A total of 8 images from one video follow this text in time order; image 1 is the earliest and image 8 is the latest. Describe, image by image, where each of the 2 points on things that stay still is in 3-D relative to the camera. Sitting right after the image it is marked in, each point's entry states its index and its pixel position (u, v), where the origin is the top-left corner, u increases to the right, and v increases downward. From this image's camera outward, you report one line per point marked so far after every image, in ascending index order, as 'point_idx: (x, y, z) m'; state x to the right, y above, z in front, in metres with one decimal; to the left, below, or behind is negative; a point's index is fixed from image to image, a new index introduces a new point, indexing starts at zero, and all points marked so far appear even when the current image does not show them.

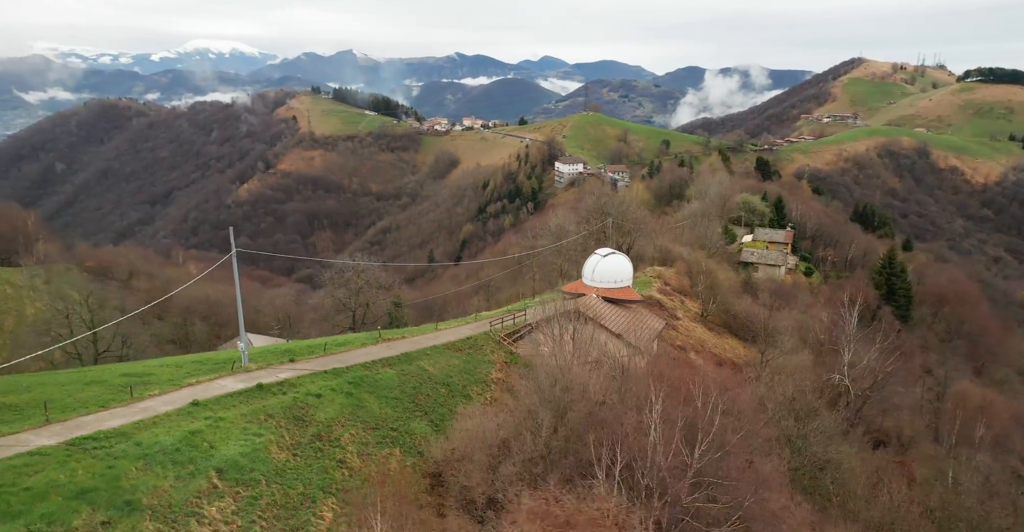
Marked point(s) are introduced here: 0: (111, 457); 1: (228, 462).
0: (-11.5, -5.4, +18.0) m
1: (-8.8, -6.1, +19.7) m
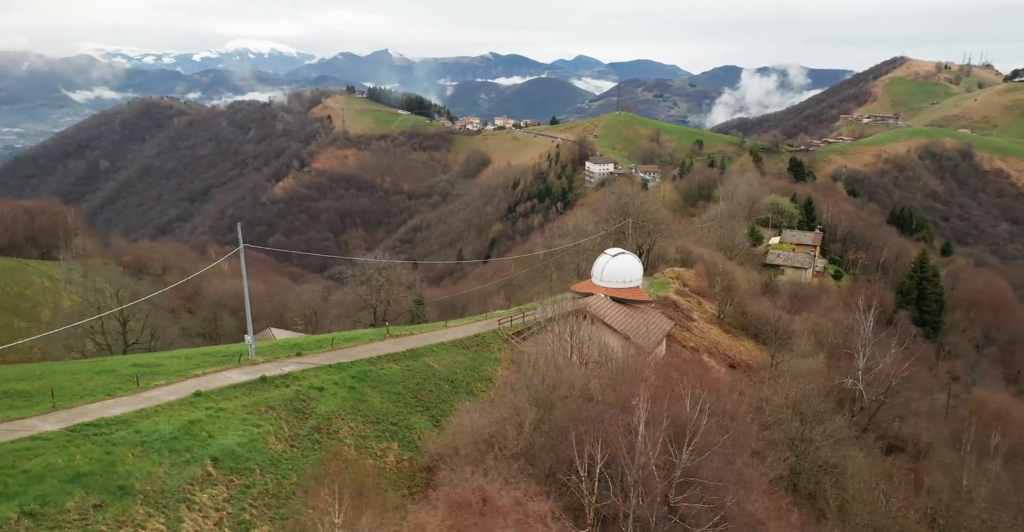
0: (-11.9, -5.2, +18.6) m
1: (-9.2, -5.9, +20.2) m
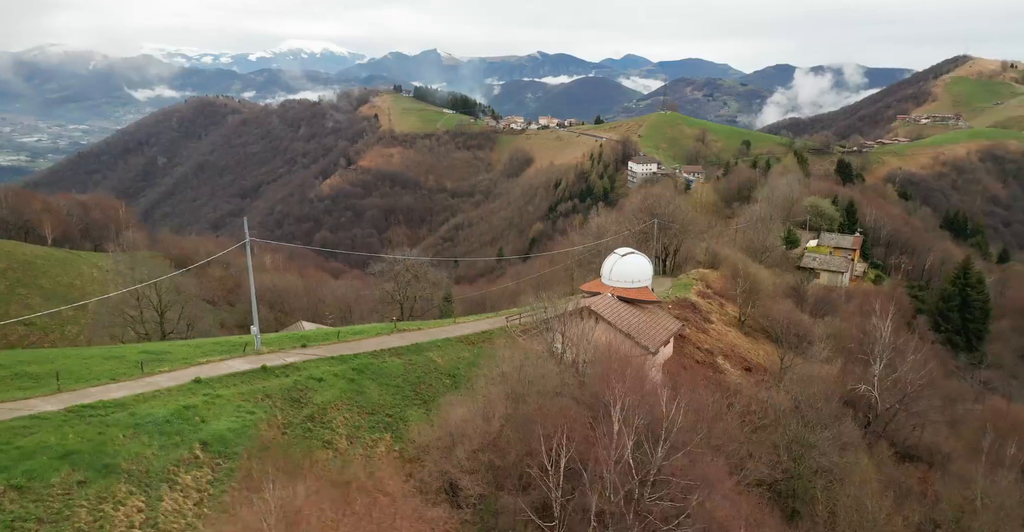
0: (-12.7, -4.9, +19.6) m
1: (-9.9, -5.7, +20.9) m
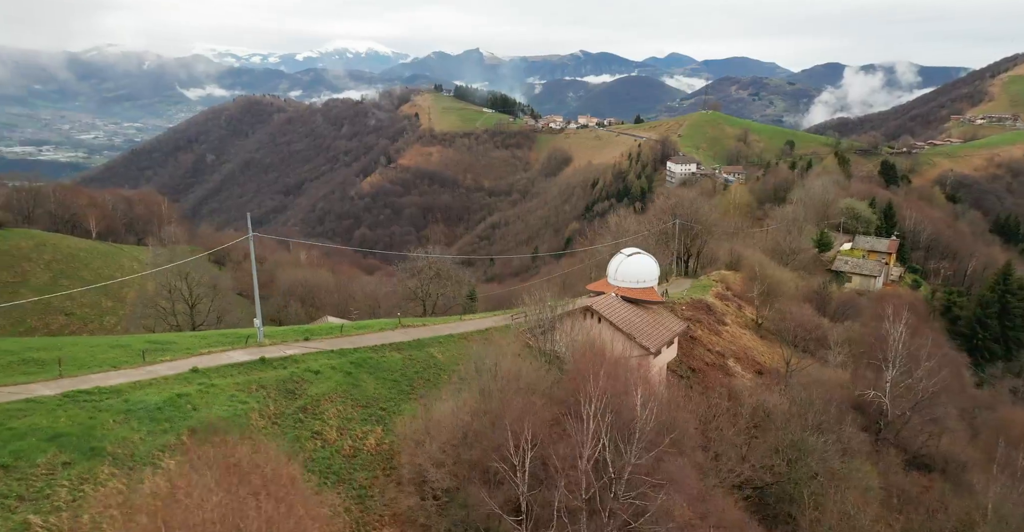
0: (-13.5, -4.6, +20.4) m
1: (-10.6, -5.4, +21.6) m
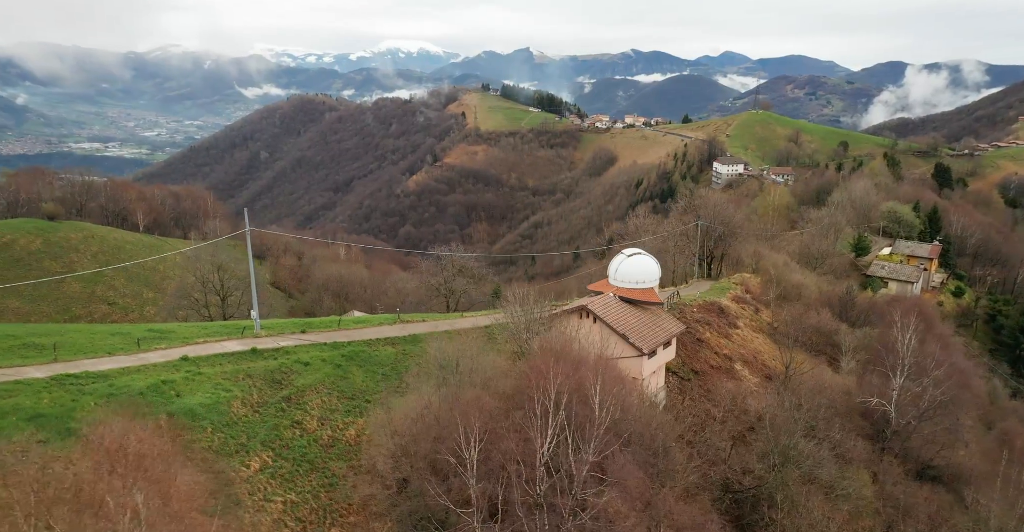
0: (-14.7, -4.3, +21.5) m
1: (-11.8, -5.1, +22.5) m
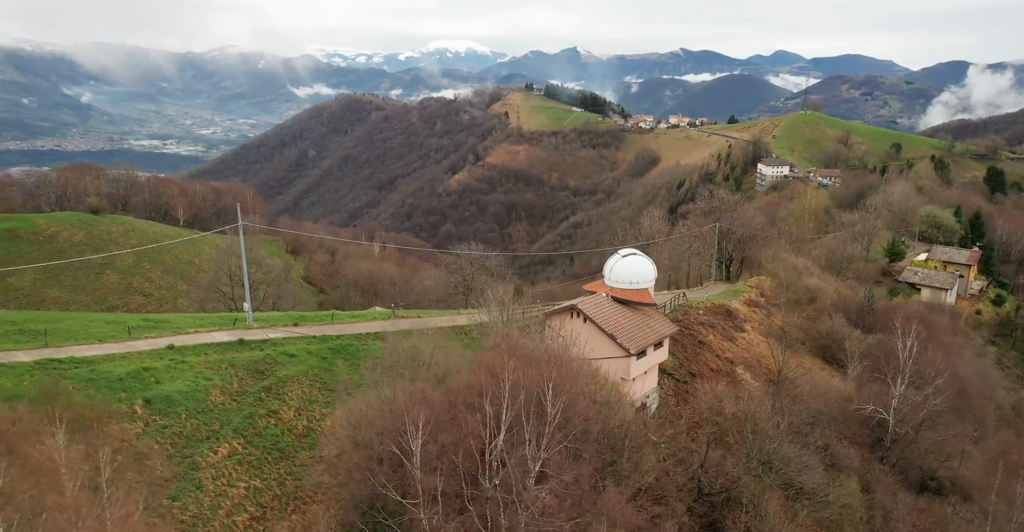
0: (-16.1, -3.9, +22.5) m
1: (-13.1, -4.8, +23.4) m
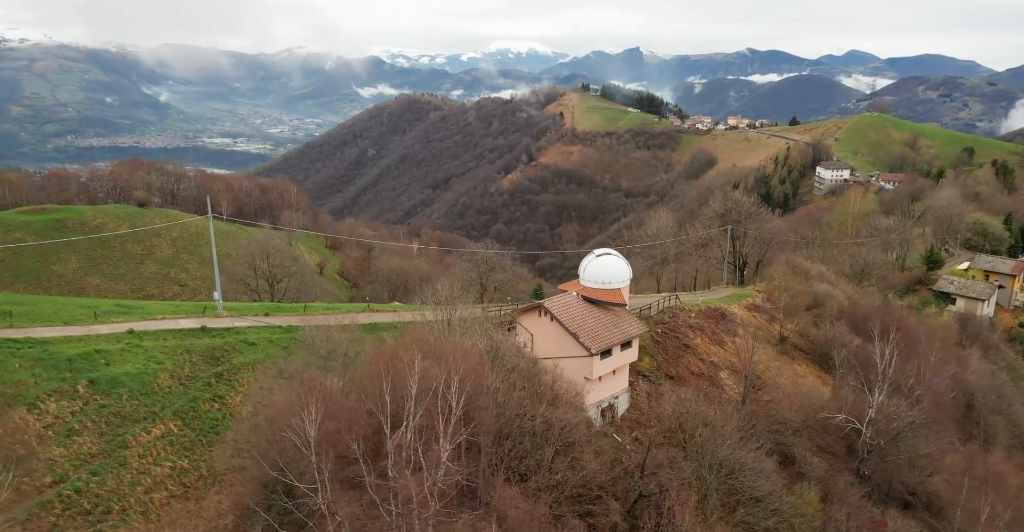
0: (-18.9, -3.4, +23.9) m
1: (-15.9, -4.3, +24.6) m
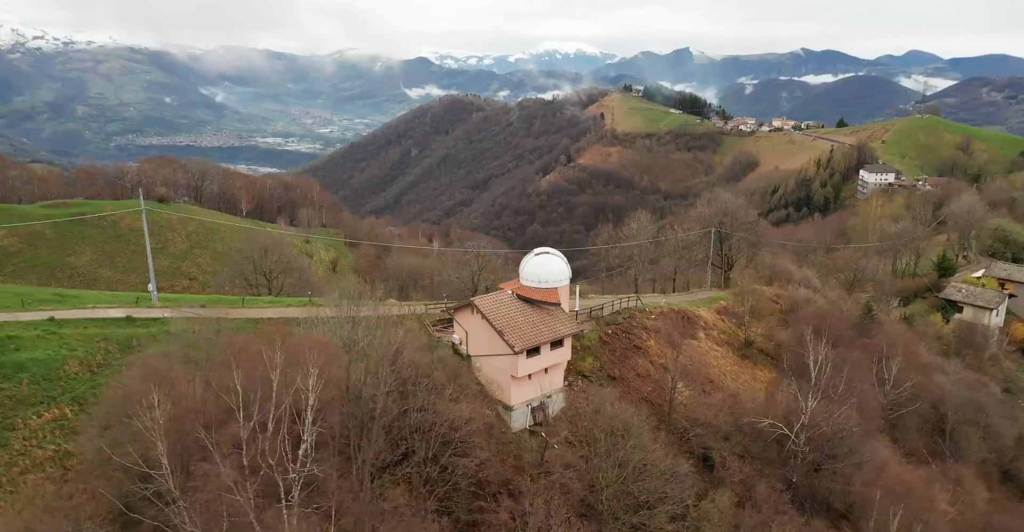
0: (-23.5, -2.8, +24.9) m
1: (-20.5, -3.9, +25.5) m
